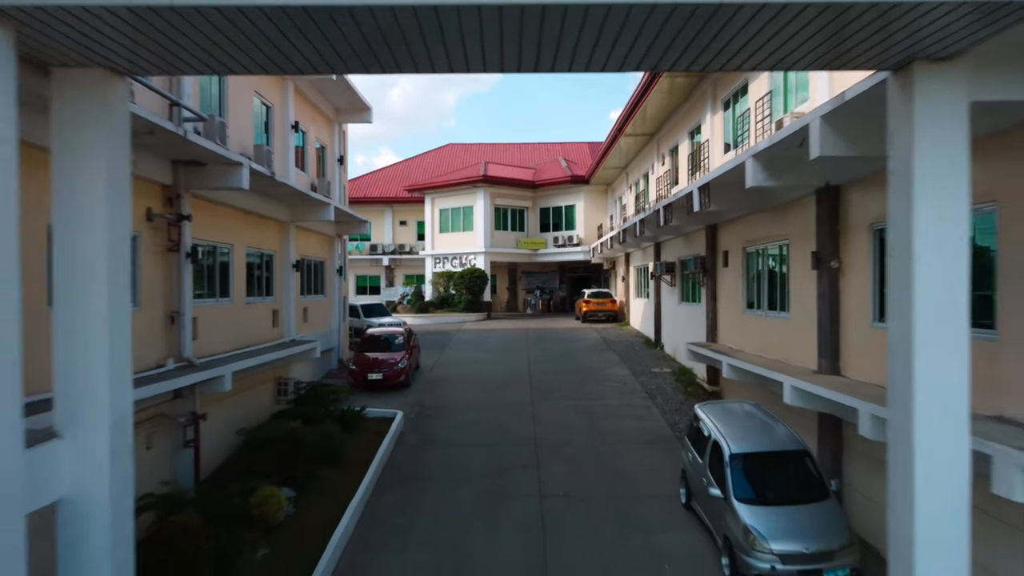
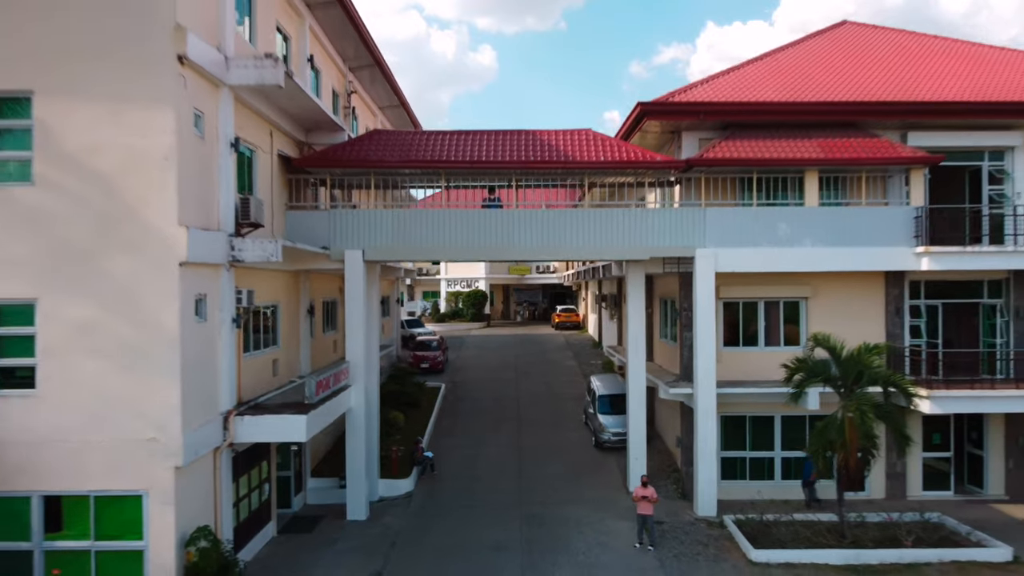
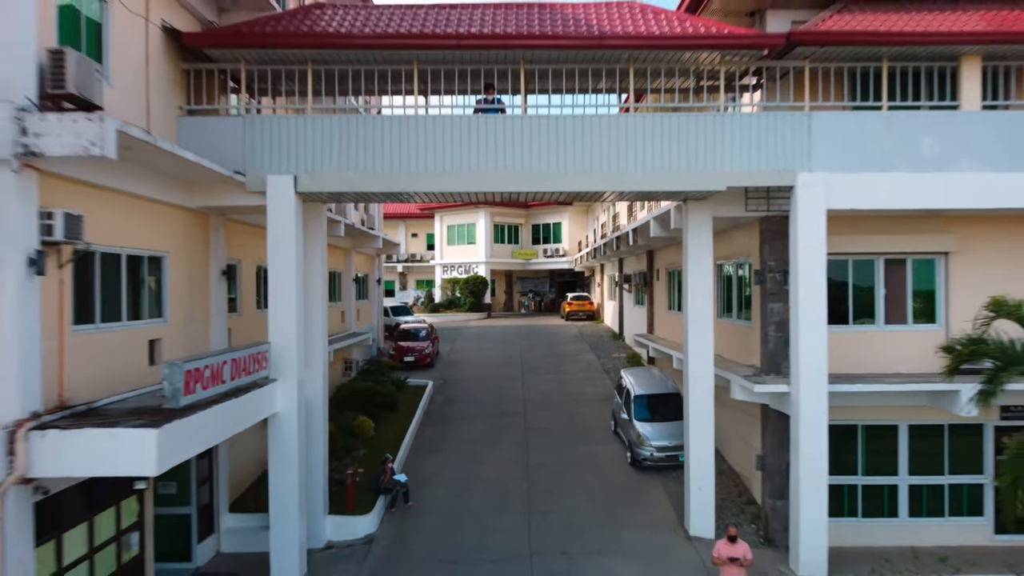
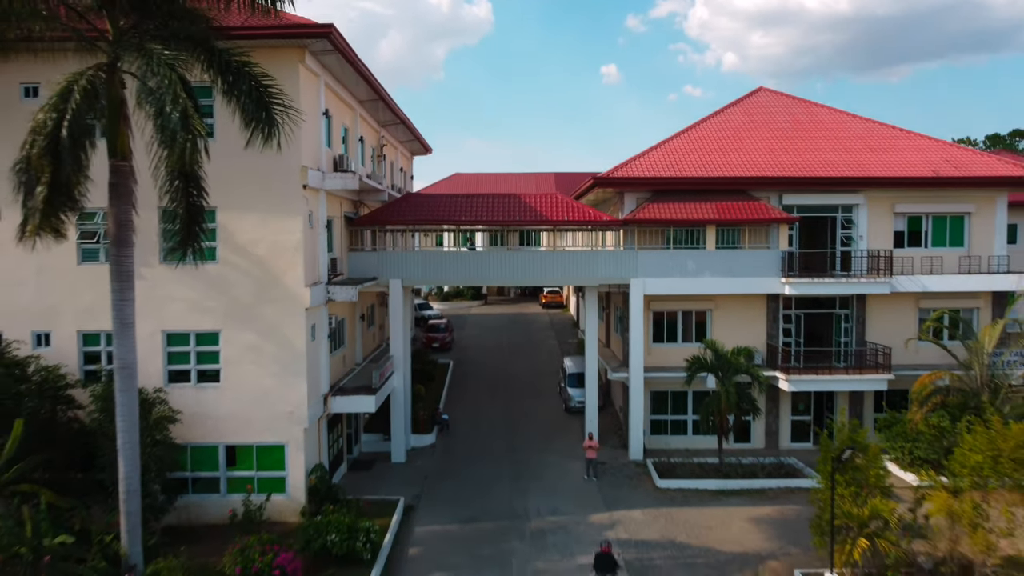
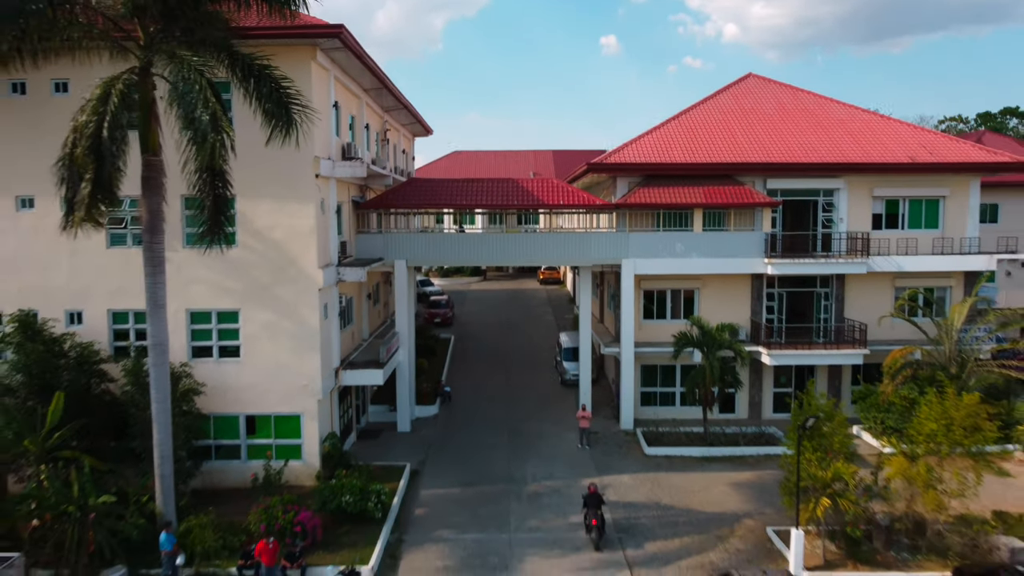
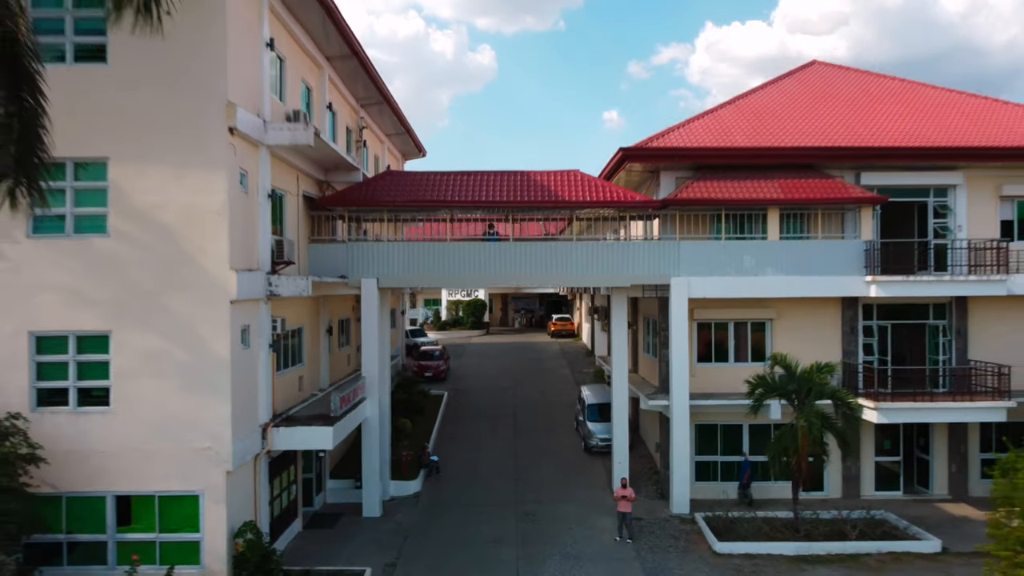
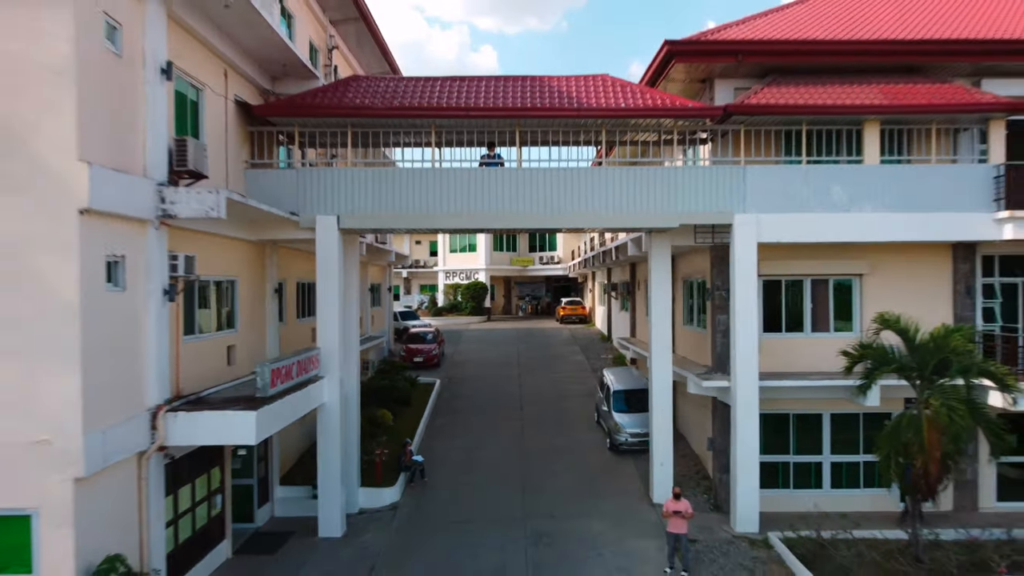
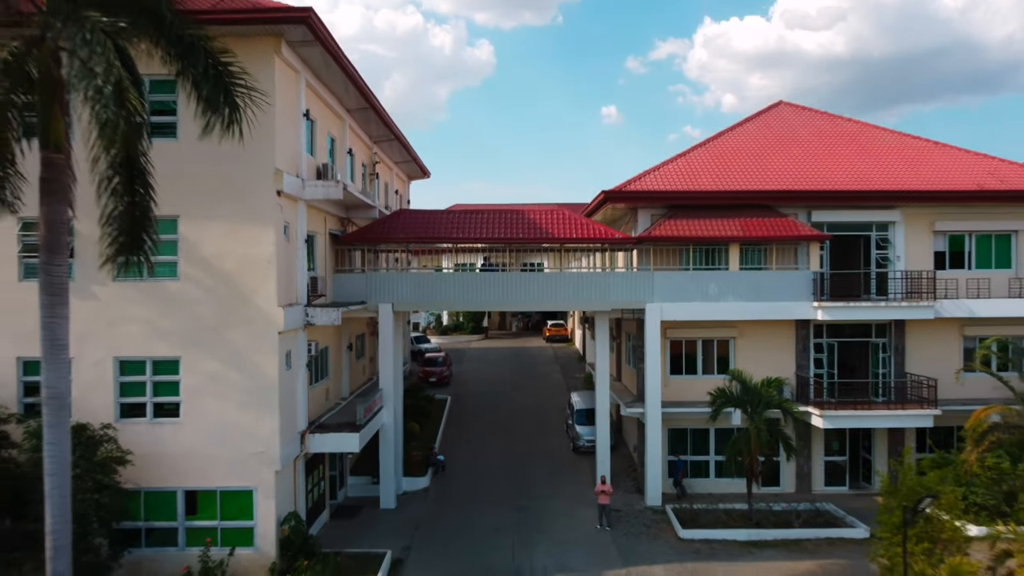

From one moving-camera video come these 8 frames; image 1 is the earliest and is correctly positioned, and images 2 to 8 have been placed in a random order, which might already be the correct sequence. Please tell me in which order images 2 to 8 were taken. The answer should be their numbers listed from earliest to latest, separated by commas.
3, 7, 2, 6, 8, 4, 5
